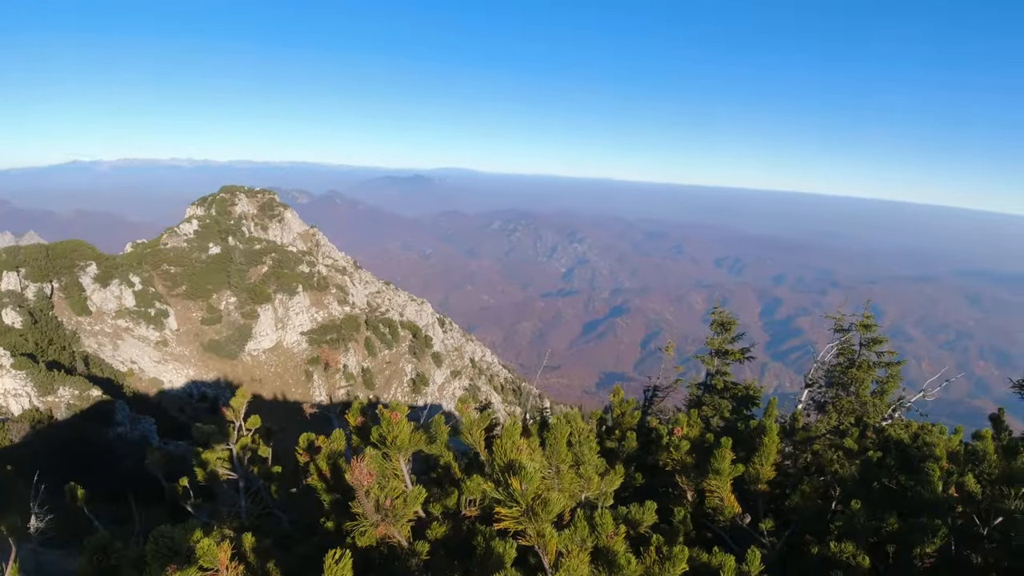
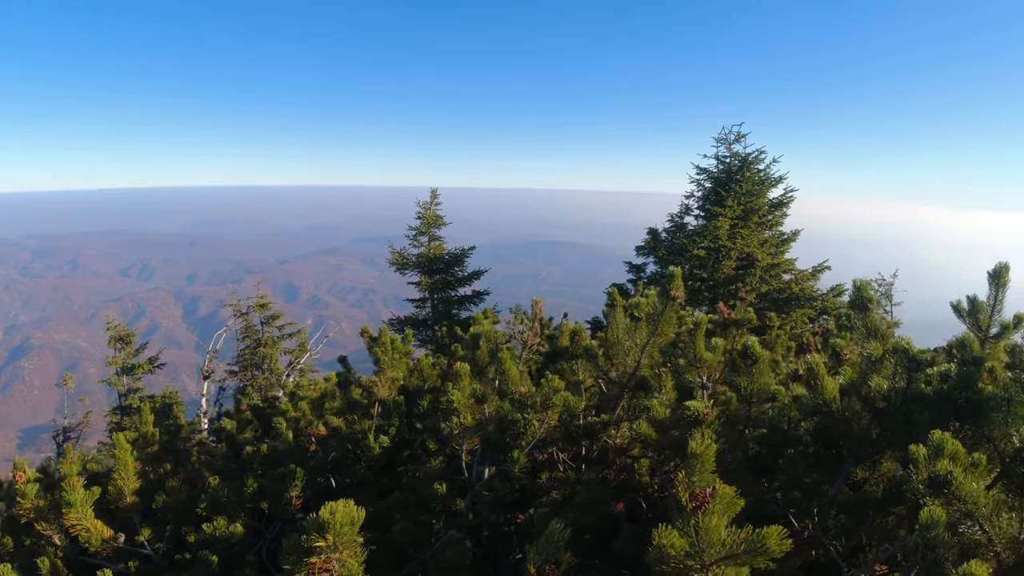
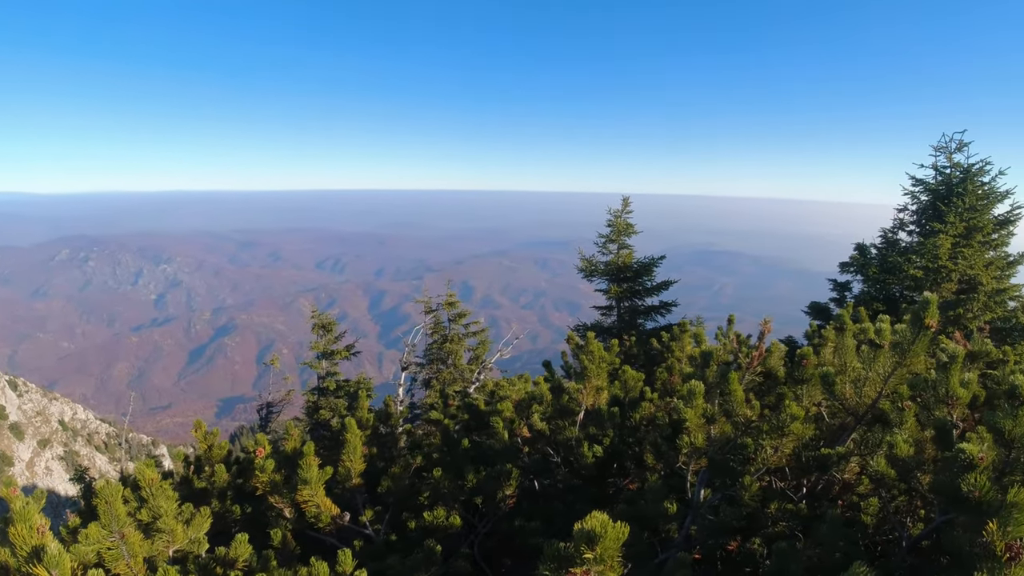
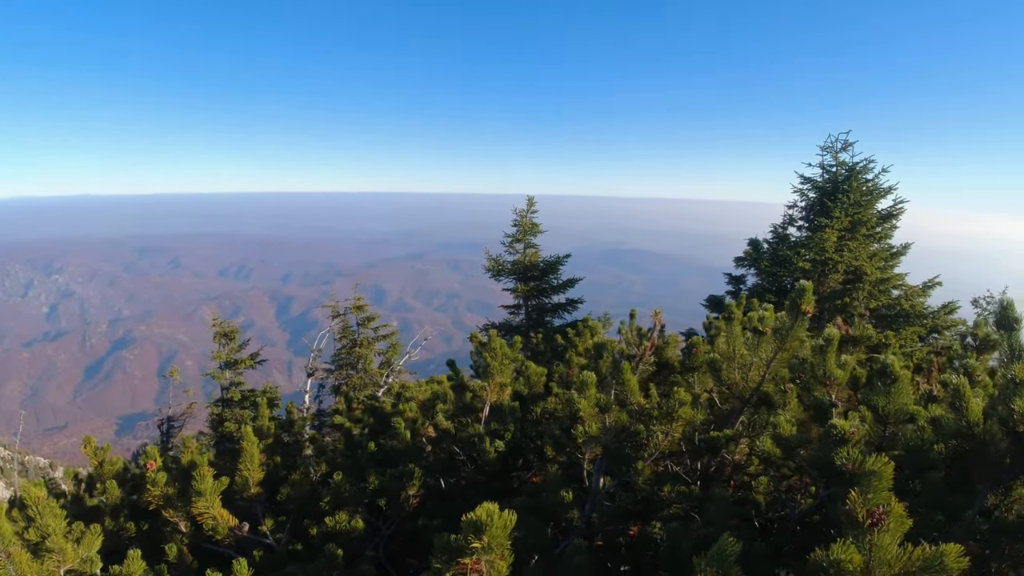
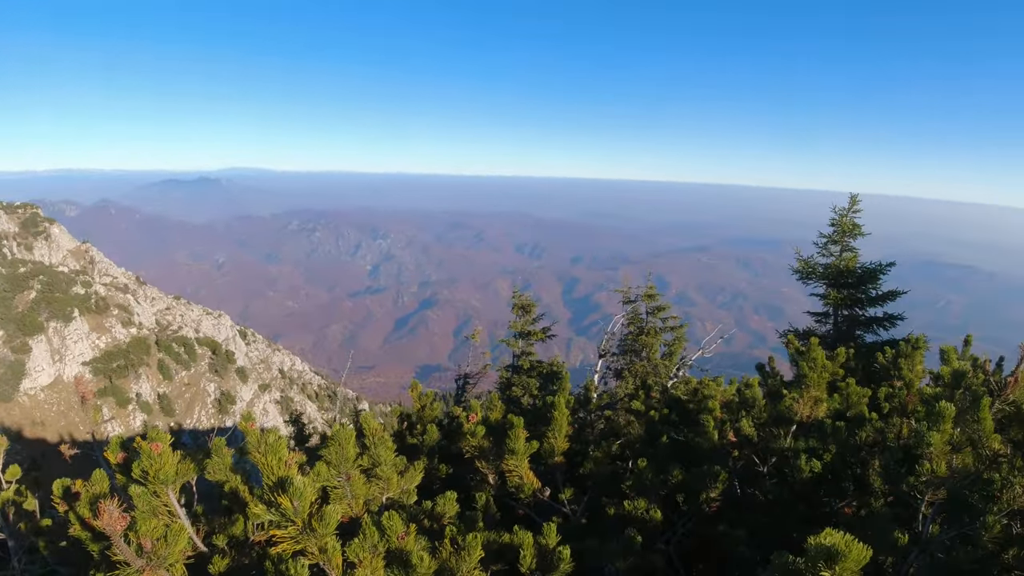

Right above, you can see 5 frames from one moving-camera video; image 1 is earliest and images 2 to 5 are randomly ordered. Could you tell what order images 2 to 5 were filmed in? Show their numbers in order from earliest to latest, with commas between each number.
5, 3, 4, 2
